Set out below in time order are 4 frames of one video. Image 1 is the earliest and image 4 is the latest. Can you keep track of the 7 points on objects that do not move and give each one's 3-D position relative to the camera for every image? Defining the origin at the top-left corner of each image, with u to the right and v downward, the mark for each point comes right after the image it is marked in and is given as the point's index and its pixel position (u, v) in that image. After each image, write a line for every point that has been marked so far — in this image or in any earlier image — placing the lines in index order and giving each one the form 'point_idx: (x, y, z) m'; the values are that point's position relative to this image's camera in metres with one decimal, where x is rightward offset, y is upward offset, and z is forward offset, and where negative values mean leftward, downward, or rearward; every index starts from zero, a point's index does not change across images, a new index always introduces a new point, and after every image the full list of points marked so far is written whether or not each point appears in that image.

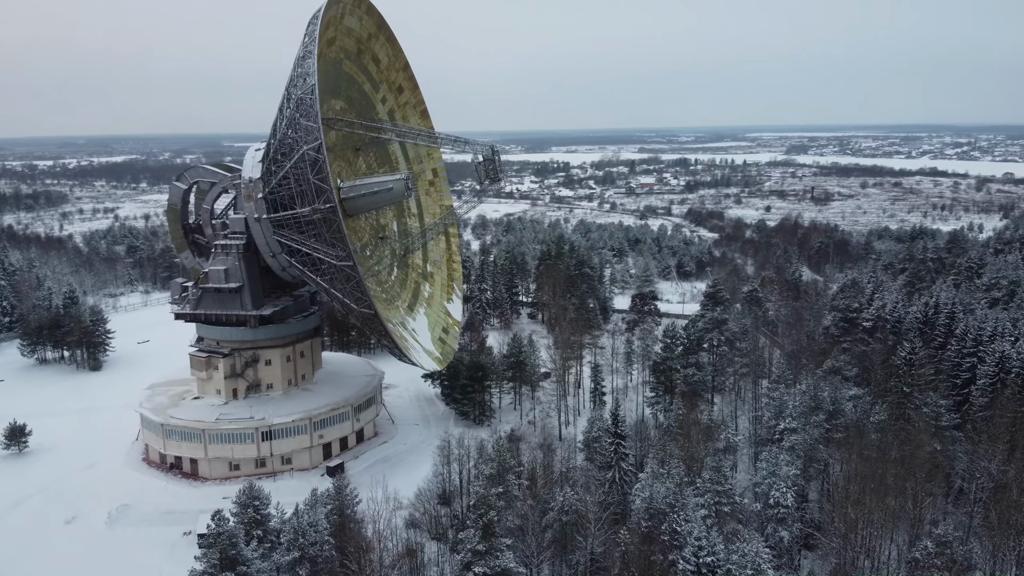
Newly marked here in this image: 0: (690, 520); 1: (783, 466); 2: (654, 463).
0: (+3.4, -4.4, +15.7) m
1: (+5.9, -3.8, +18.4) m
2: (+3.2, -3.8, +18.2) m
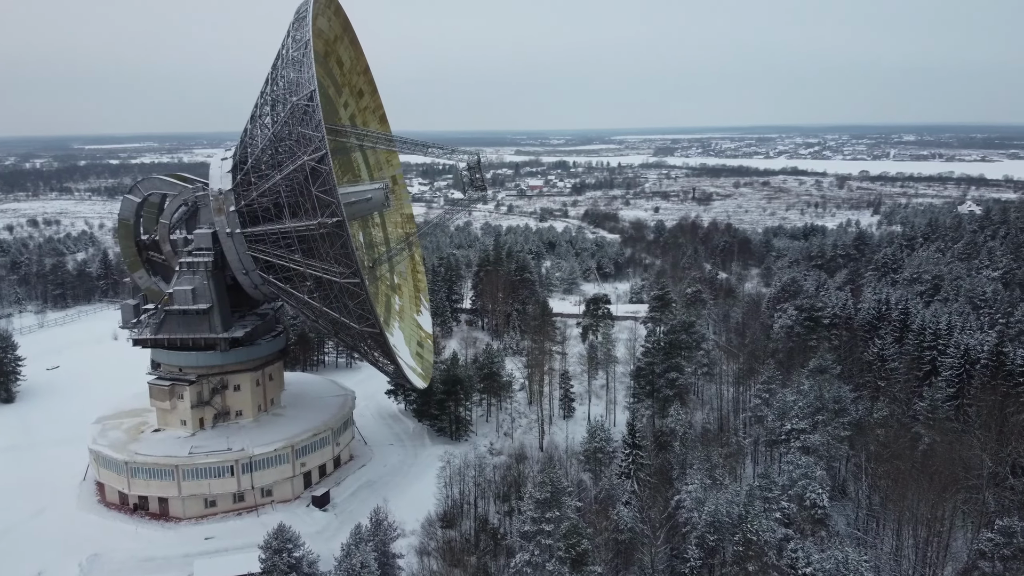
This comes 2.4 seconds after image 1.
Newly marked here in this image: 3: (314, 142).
0: (+4.7, -4.6, +15.7) m
1: (+6.7, -4.0, +18.8) m
2: (+4.0, -4.0, +18.1) m
3: (-4.6, +3.4, +19.4) m
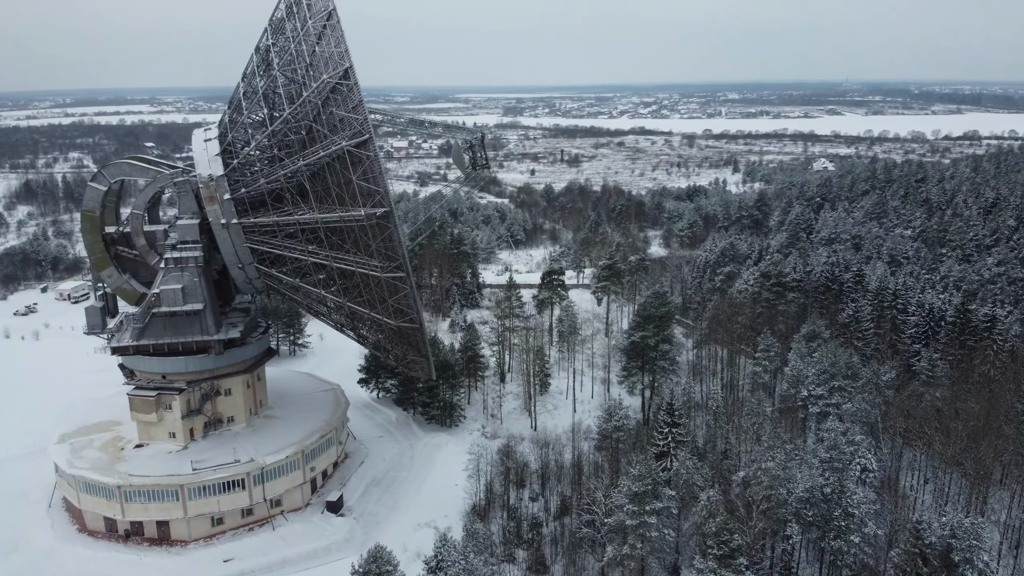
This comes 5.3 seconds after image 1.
0: (+6.7, -4.2, +16.3) m
1: (+8.0, -3.4, +19.6) m
2: (+5.6, -3.6, +18.5) m
3: (-3.4, +3.4, +17.7) m
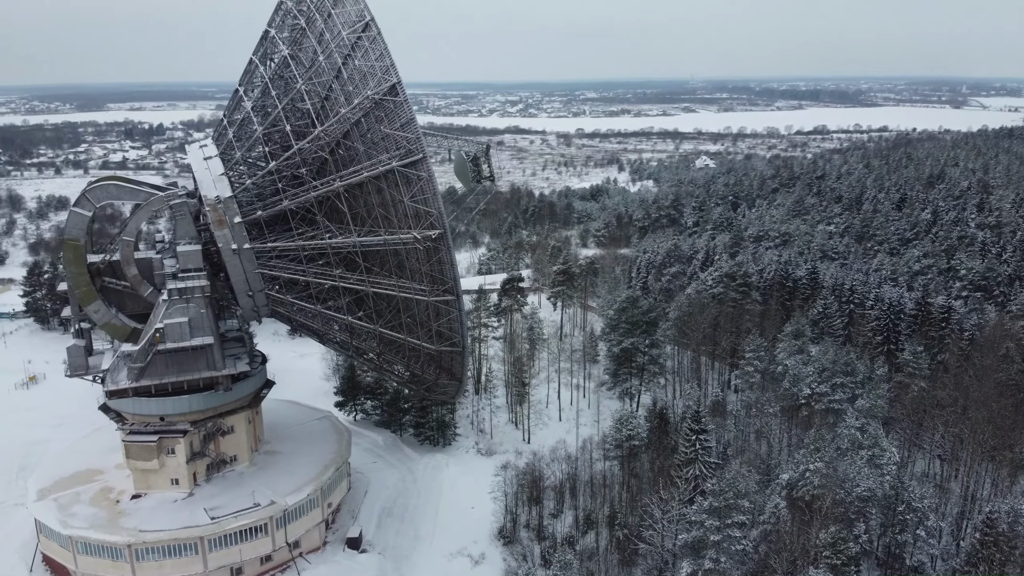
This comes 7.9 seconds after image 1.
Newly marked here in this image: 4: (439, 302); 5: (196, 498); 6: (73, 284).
0: (+8.2, -4.3, +17.1) m
1: (+8.9, -3.4, +20.6) m
2: (+6.7, -3.8, +19.1) m
3: (-2.3, +2.9, +16.7) m
4: (-1.6, -0.3, +18.0) m
5: (-7.4, -4.9, +19.5) m
6: (-9.8, +0.1, +18.7) m
